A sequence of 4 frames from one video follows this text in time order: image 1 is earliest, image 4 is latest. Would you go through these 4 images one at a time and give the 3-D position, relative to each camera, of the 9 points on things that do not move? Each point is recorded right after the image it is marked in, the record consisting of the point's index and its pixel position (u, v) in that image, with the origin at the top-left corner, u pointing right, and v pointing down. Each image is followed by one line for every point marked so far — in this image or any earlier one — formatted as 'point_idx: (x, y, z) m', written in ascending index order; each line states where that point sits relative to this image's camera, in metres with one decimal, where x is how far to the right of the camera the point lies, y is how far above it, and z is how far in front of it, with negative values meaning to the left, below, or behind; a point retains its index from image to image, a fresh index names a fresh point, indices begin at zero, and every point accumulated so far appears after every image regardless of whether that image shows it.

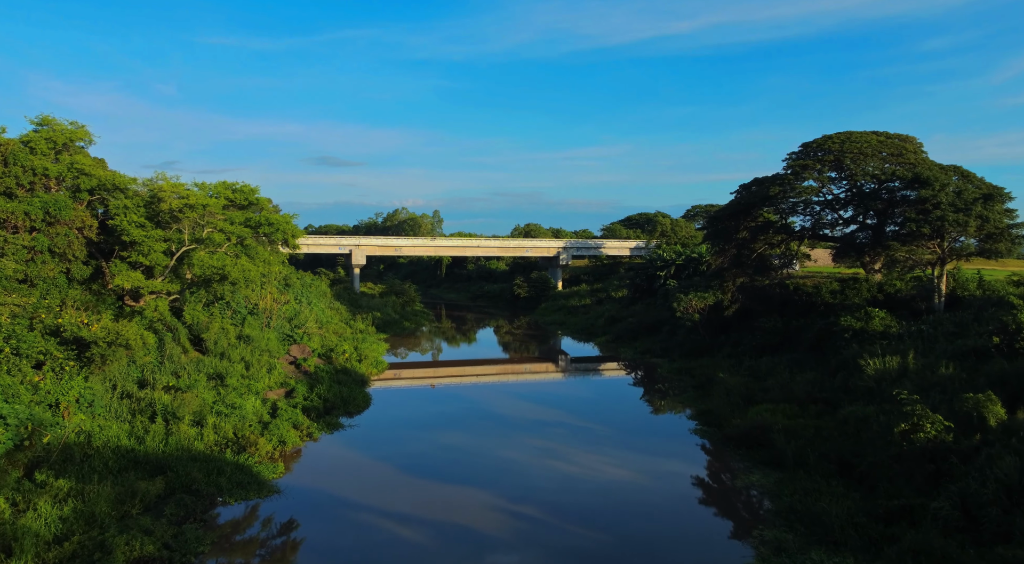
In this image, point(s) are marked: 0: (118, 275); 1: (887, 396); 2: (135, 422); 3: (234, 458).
0: (-9.9, +0.2, +18.0) m
1: (+7.6, -2.3, +14.5) m
2: (-7.8, -2.9, +15.0) m
3: (-5.2, -3.3, +13.4) m
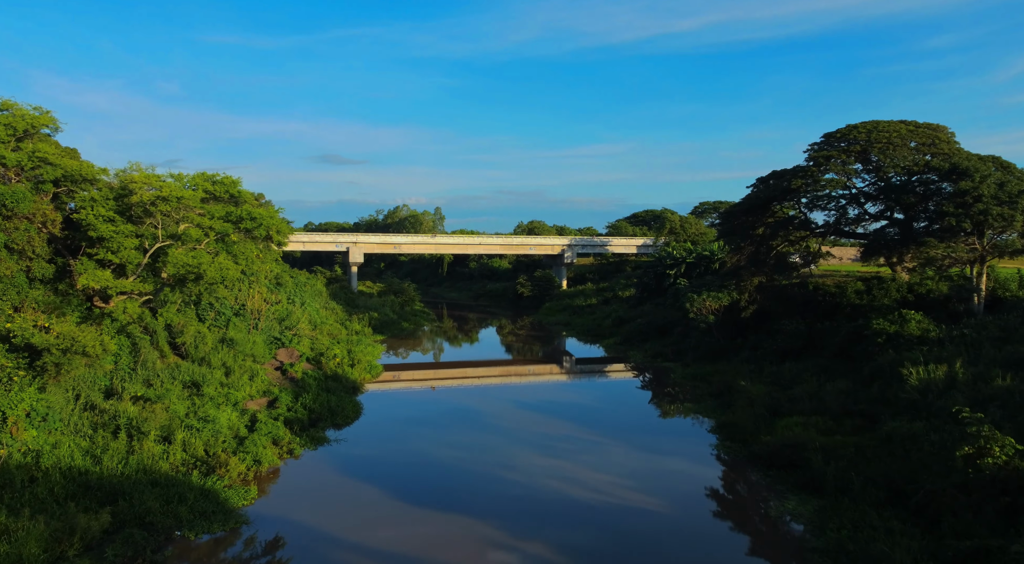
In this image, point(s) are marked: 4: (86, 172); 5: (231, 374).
0: (-9.8, +0.2, +16.5) m
1: (+7.6, -2.3, +12.9) m
2: (-7.8, -2.9, +13.4) m
3: (-5.1, -3.3, +11.8) m
4: (-10.0, +2.6, +17.0) m
5: (-7.1, -2.3, +18.2) m
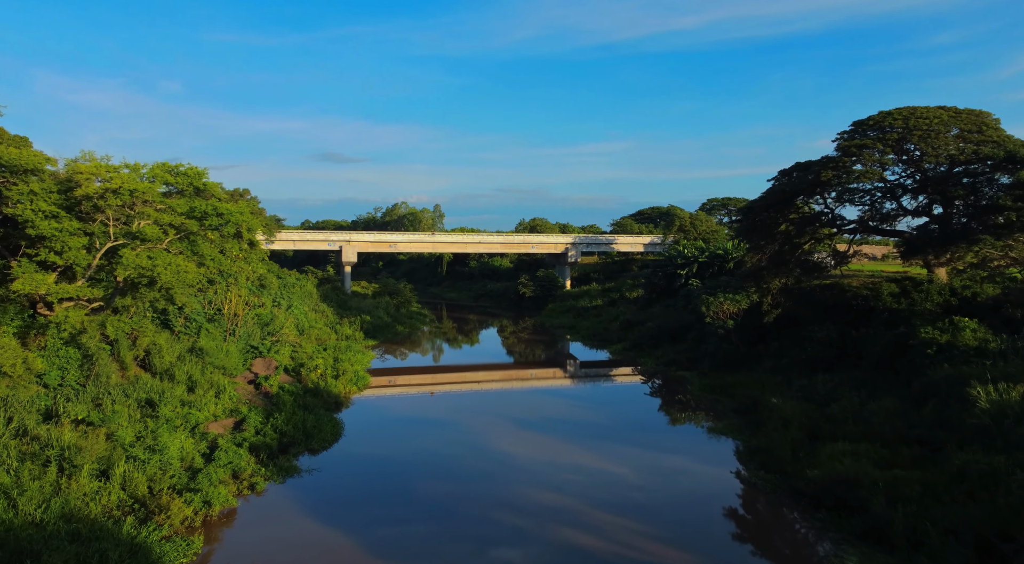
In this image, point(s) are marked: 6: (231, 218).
0: (-9.8, +0.1, +14.4) m
1: (+7.6, -2.4, +10.8) m
2: (-7.8, -3.0, +11.4) m
3: (-5.1, -3.4, +9.8) m
4: (-10.0, +2.5, +14.9) m
5: (-7.1, -2.4, +16.2) m
6: (-7.3, +1.7, +19.0) m
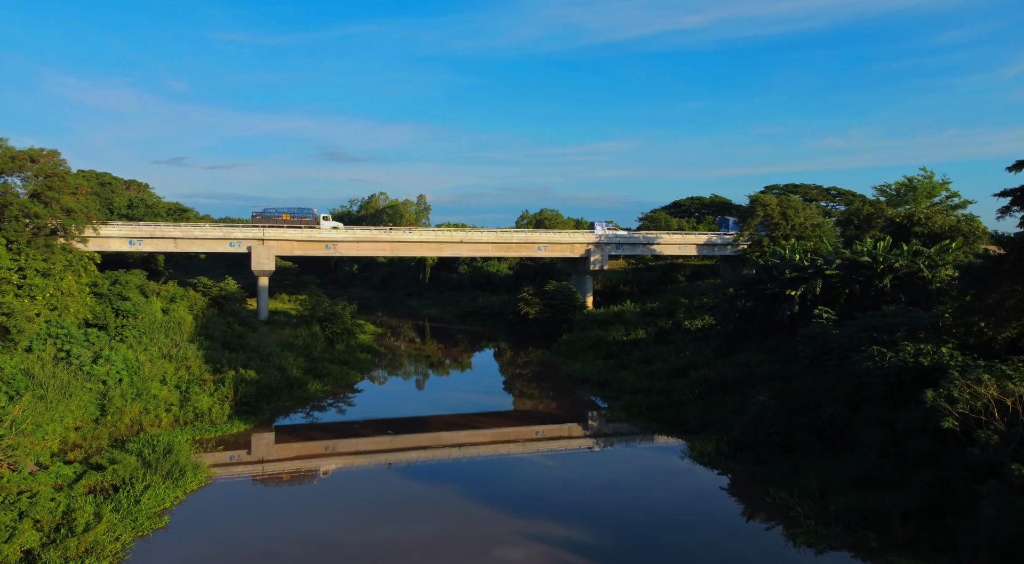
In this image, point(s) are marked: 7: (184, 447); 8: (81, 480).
0: (-10.2, -0.6, +0.5) m
1: (+7.2, -3.2, -3.3) m
2: (-8.2, -3.7, -2.6) m
3: (-5.6, -4.1, -4.2) m
4: (-10.4, +1.8, +0.9) m
5: (-7.5, -3.2, +2.2) m
6: (-7.6, +0.9, +5.0) m
7: (-6.3, -3.4, +15.2) m
8: (-6.9, -3.1, +11.8) m
